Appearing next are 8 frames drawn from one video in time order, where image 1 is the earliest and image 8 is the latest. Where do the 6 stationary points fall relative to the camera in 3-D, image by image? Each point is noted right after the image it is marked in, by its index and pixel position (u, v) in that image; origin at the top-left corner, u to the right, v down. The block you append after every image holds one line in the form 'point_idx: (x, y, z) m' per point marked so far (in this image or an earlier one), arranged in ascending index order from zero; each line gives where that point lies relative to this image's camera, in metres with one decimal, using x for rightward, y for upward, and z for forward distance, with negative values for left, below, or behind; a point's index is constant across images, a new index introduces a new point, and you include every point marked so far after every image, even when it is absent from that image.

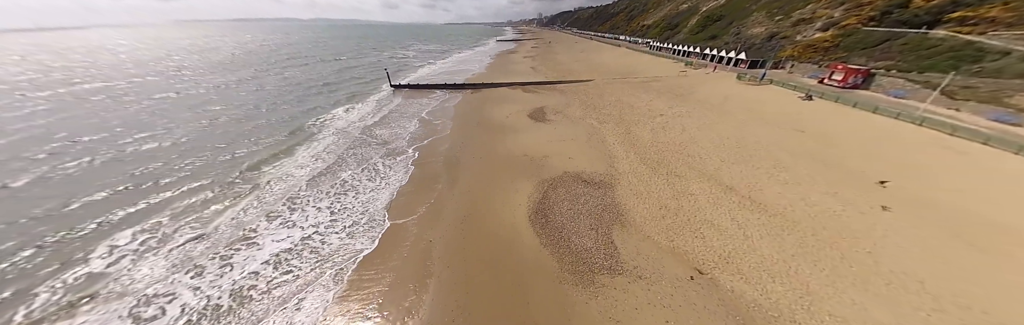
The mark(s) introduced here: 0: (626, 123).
0: (+7.1, +2.6, +14.3) m
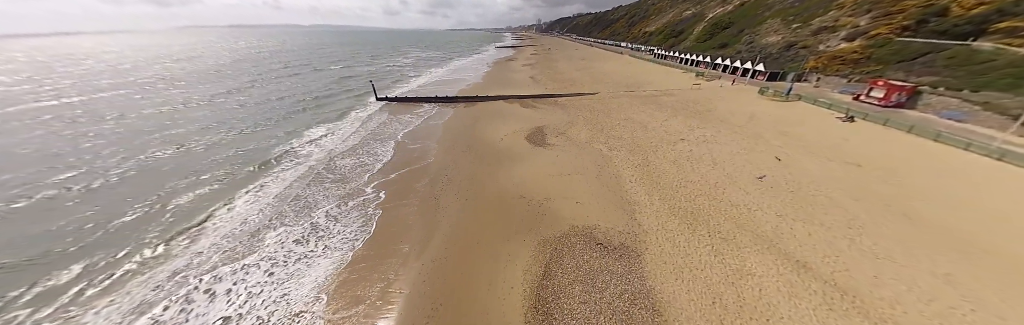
0: (+6.8, +0.7, +12.1) m
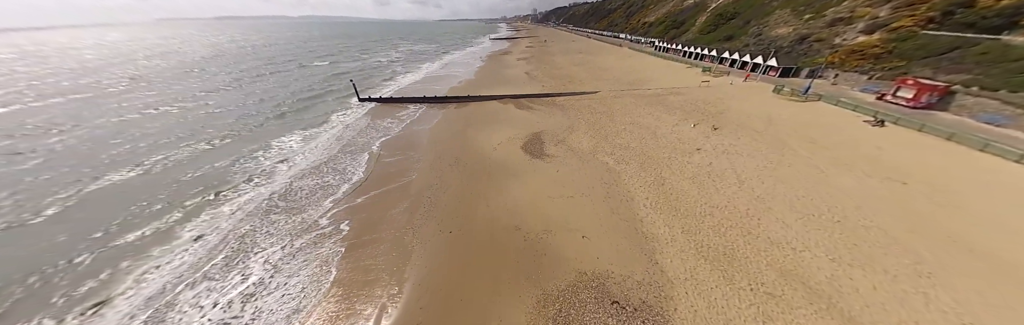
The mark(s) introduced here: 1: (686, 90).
0: (+6.5, 0.0, +10.7) m
1: (+15.5, +6.5, +19.8) m
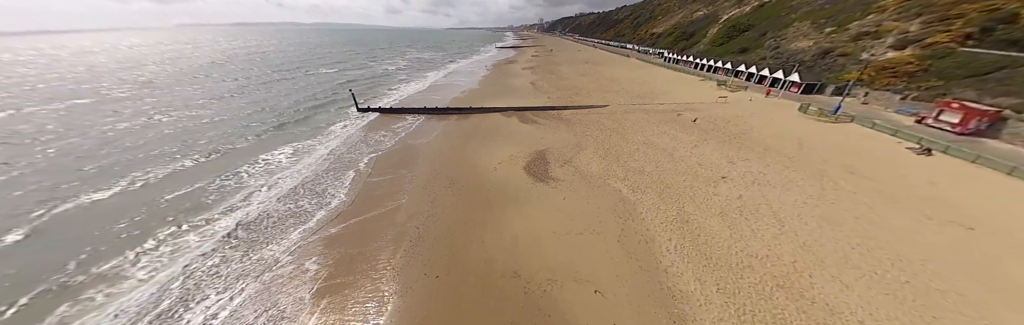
0: (+6.6, -1.3, +9.4) m
1: (+15.9, +4.7, +18.6) m
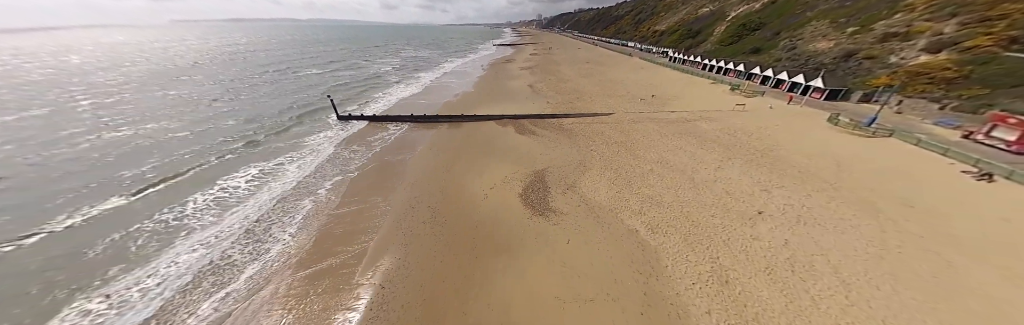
0: (+6.3, -2.6, +7.7) m
1: (+15.6, +3.6, +16.8) m
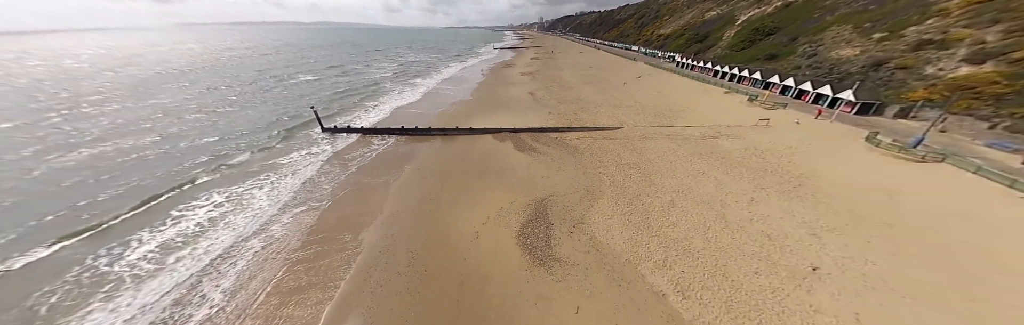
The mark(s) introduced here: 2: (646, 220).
0: (+6.2, -3.9, +6.1) m
1: (+15.5, +2.2, +15.2) m
2: (+5.7, -2.3, +9.0) m
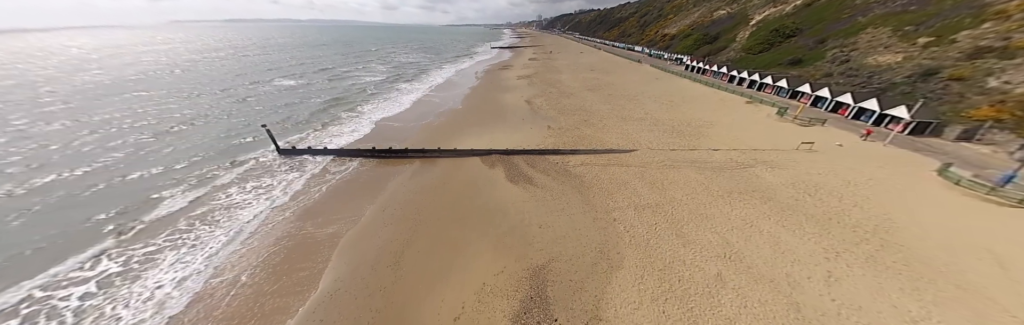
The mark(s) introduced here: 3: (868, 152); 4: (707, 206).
0: (+5.8, -5.9, +3.4) m
1: (+15.0, +0.3, +12.5) m
2: (+5.3, -4.3, +6.3) m
3: (+21.0, +0.9, +13.0) m
4: (+8.6, -2.0, +9.8) m
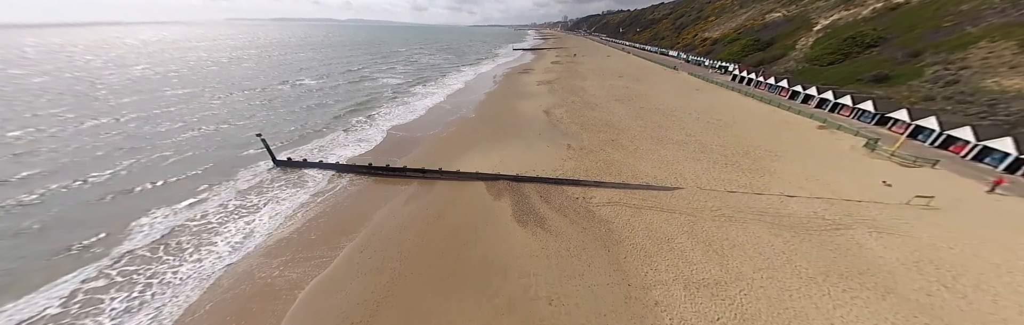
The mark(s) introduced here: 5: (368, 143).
0: (+5.2, -7.9, +0.6) m
1: (+15.4, -2.3, +9.0) m
2: (+5.0, -6.3, +3.5) m
3: (+21.5, -2.0, +9.0) m
4: (+8.7, -4.2, +6.8) m
5: (-14.0, +1.6, +18.6) m
